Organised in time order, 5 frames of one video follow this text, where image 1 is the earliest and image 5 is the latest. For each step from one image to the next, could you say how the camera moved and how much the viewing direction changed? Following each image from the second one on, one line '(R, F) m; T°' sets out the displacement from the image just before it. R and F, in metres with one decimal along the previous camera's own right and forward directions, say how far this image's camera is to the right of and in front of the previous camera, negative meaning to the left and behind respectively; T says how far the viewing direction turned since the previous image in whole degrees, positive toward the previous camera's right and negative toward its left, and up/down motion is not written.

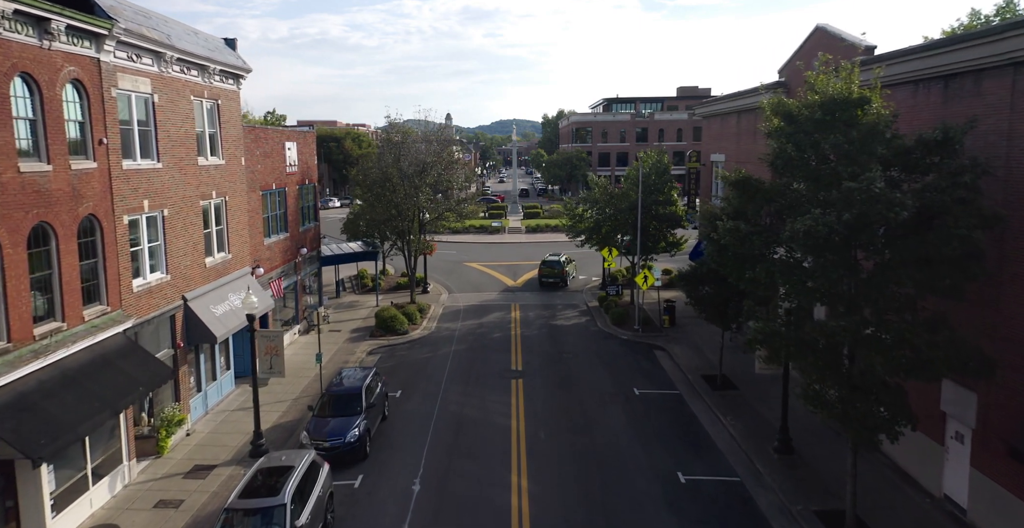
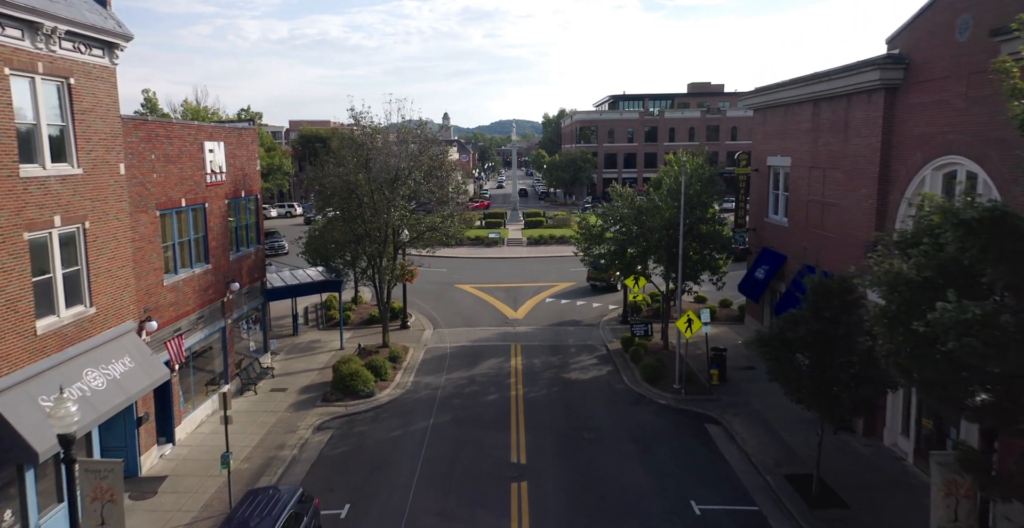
(0.0, +6.2) m; 0°
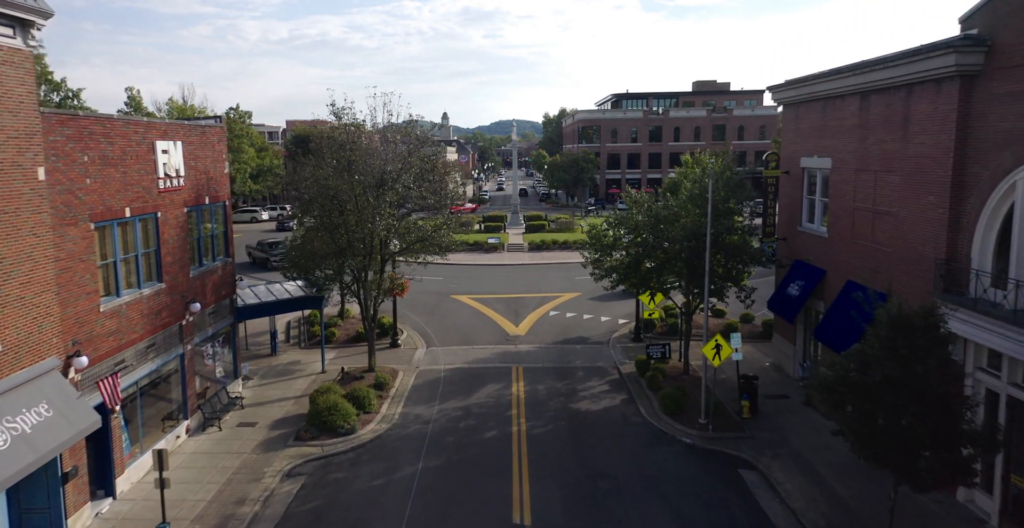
(0.0, +2.4) m; 0°
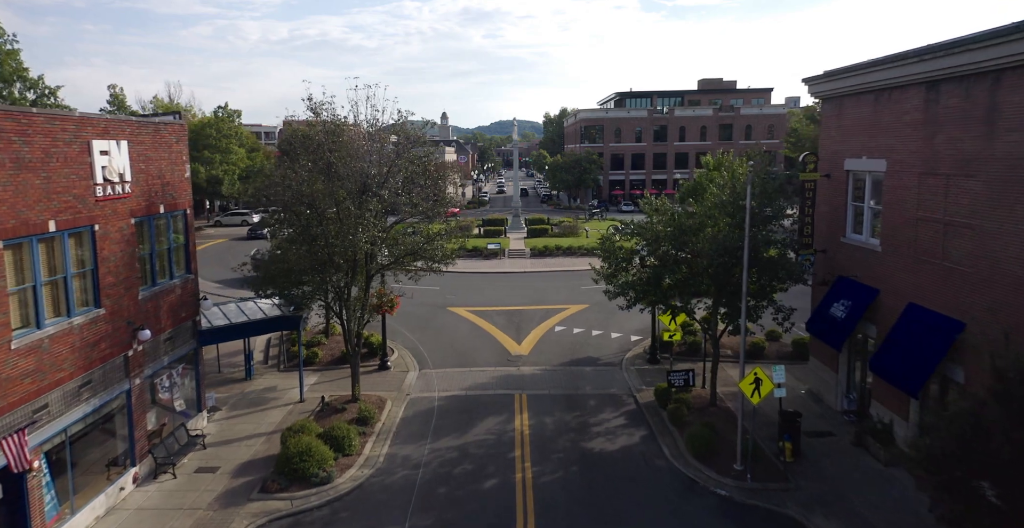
(-0.1, +2.4) m; 0°
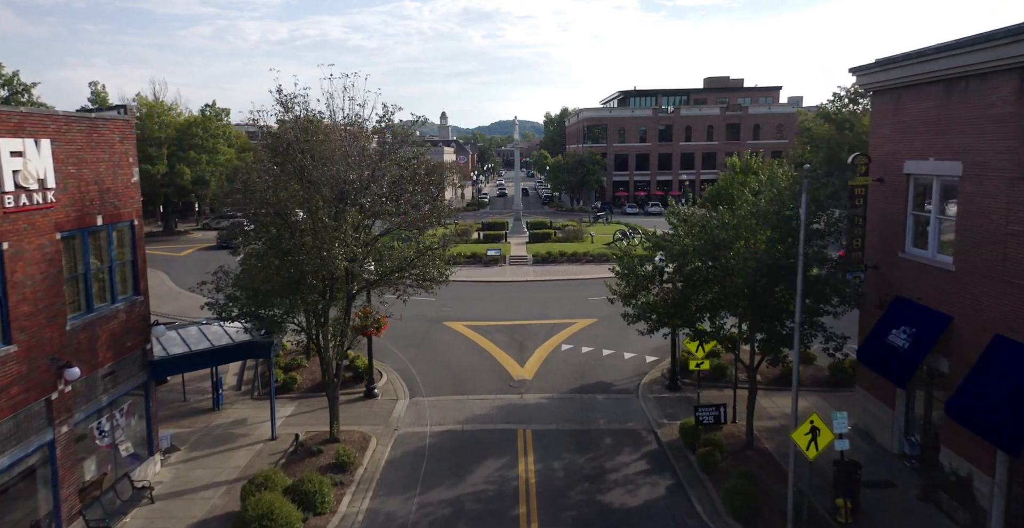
(-0.1, +2.4) m; 0°
